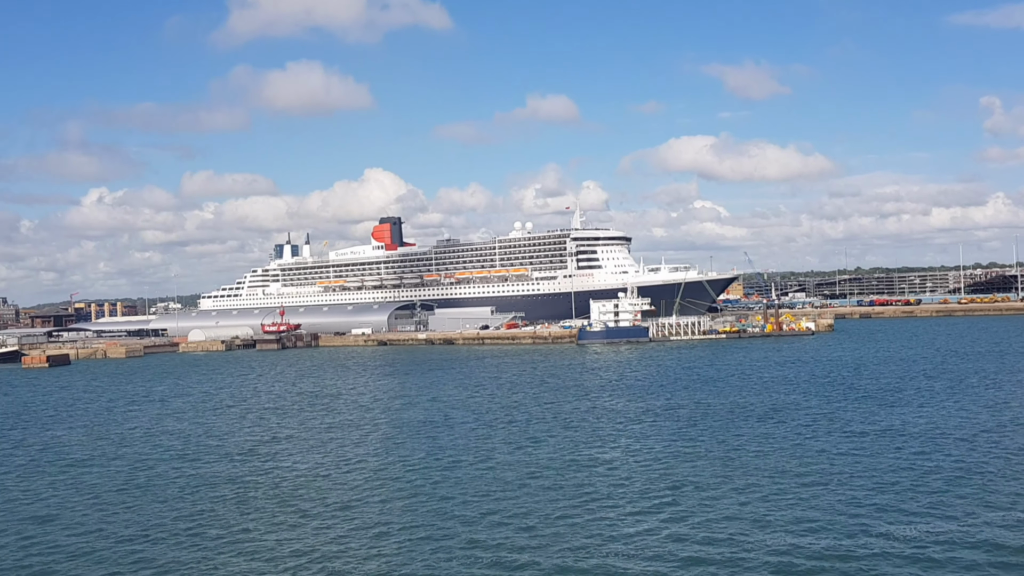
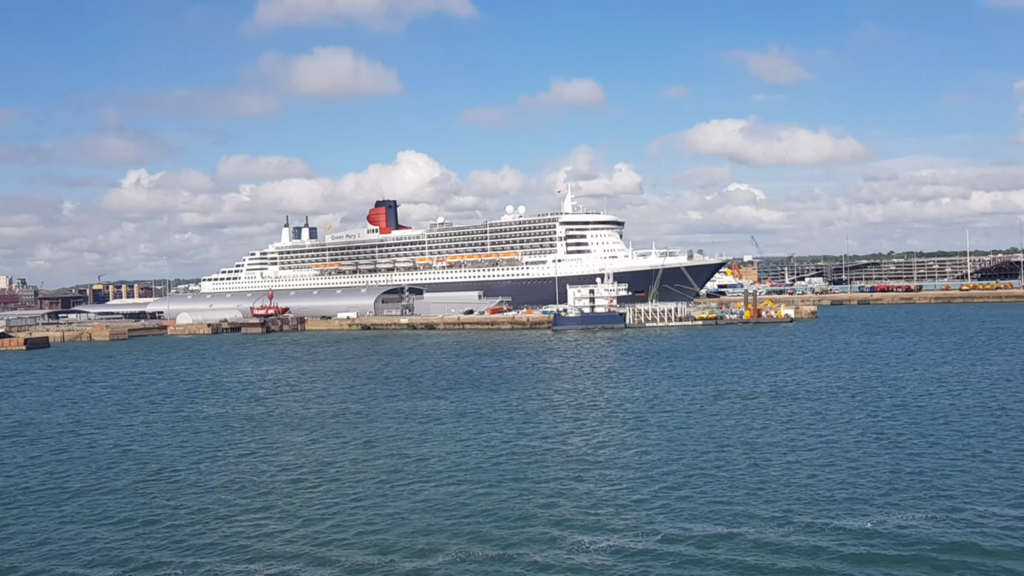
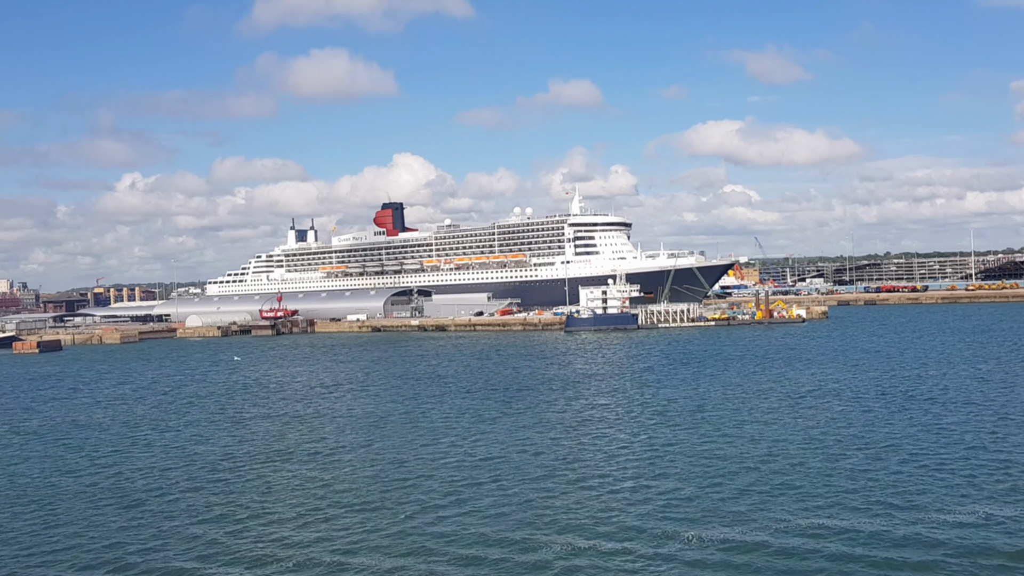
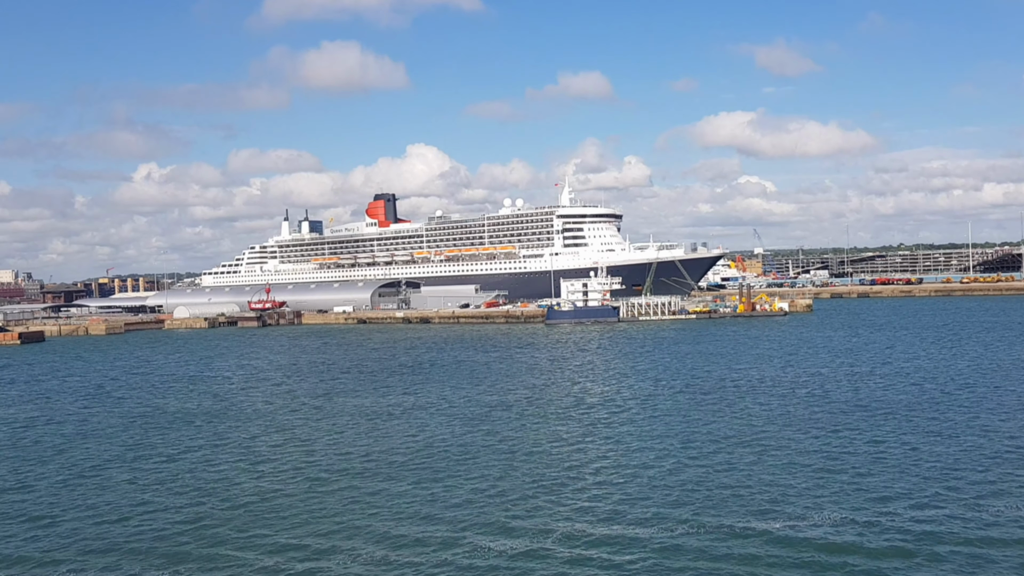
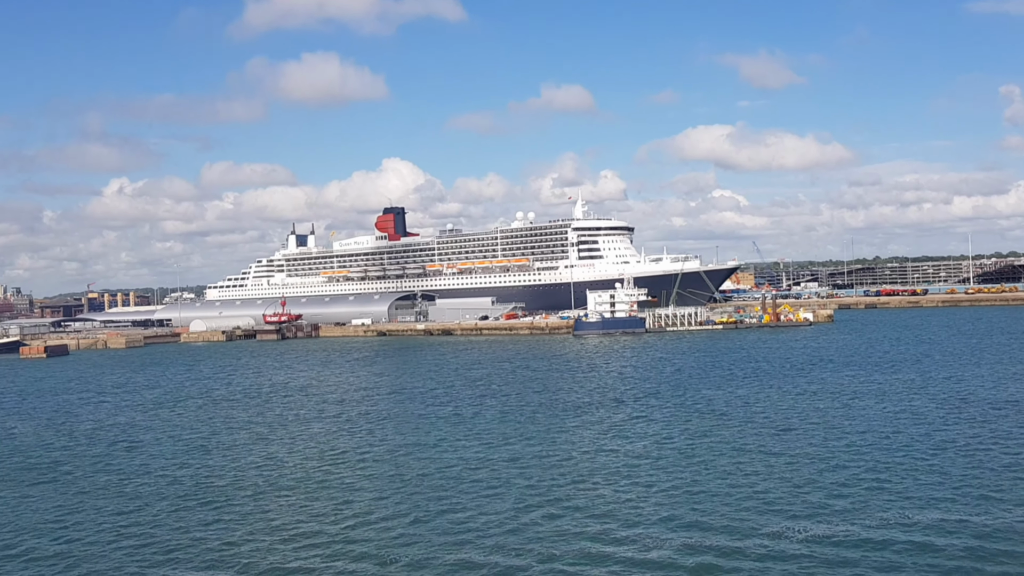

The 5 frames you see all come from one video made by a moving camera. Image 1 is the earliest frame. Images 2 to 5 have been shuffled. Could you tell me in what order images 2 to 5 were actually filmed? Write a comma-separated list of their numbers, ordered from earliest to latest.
5, 3, 2, 4
